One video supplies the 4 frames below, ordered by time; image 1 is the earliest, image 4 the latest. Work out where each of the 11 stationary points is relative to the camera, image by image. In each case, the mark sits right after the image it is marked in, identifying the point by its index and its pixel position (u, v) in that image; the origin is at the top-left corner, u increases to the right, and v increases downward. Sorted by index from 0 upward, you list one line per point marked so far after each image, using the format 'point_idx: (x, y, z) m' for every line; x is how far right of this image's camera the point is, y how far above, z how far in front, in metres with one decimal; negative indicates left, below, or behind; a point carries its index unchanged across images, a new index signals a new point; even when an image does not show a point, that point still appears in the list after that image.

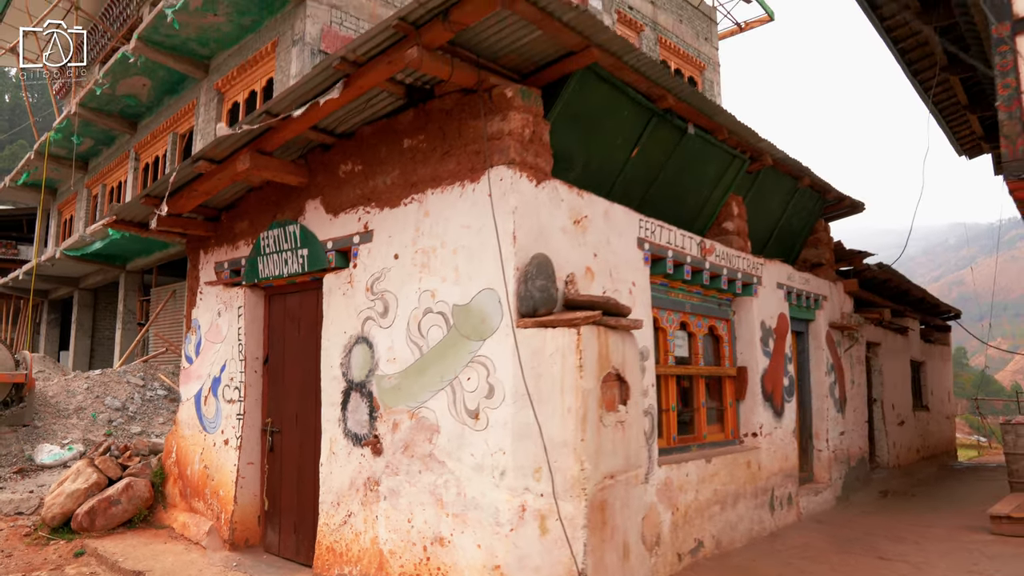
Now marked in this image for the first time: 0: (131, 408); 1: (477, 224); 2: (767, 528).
0: (-5.2, -1.6, +11.3) m
1: (-0.2, +0.4, +5.0) m
2: (+2.3, -2.2, +7.6) m
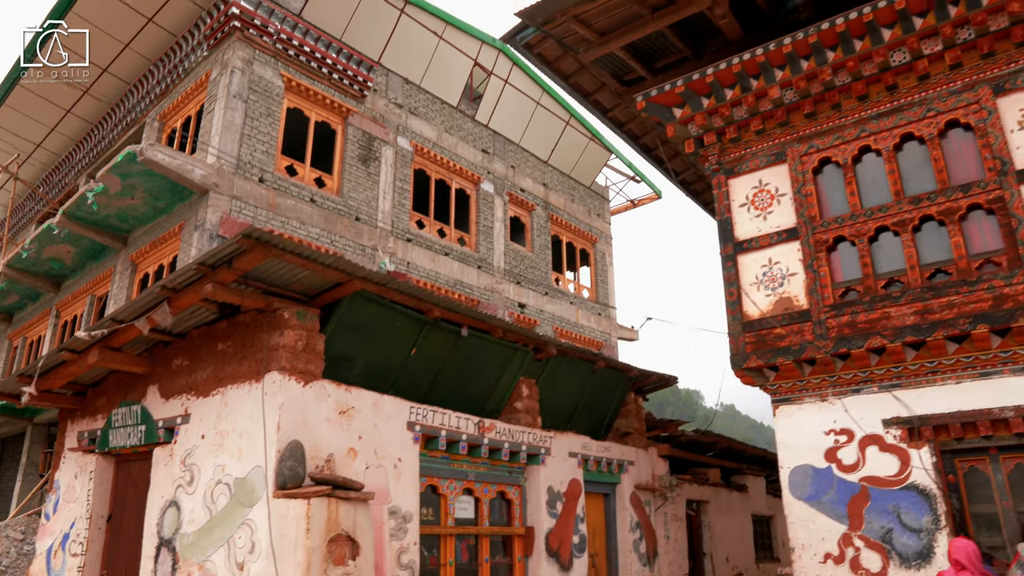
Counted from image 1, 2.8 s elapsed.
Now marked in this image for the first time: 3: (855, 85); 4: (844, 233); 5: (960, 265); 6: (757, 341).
0: (-7.4, -4.0, +12.1) m
1: (-2.0, -1.0, +6.5) m
2: (+0.4, -4.0, +8.8) m
3: (+3.6, +2.1, +8.7) m
4: (+3.4, +0.6, +8.5) m
5: (+4.2, +0.2, +7.7) m
6: (+2.6, -0.6, +8.8) m
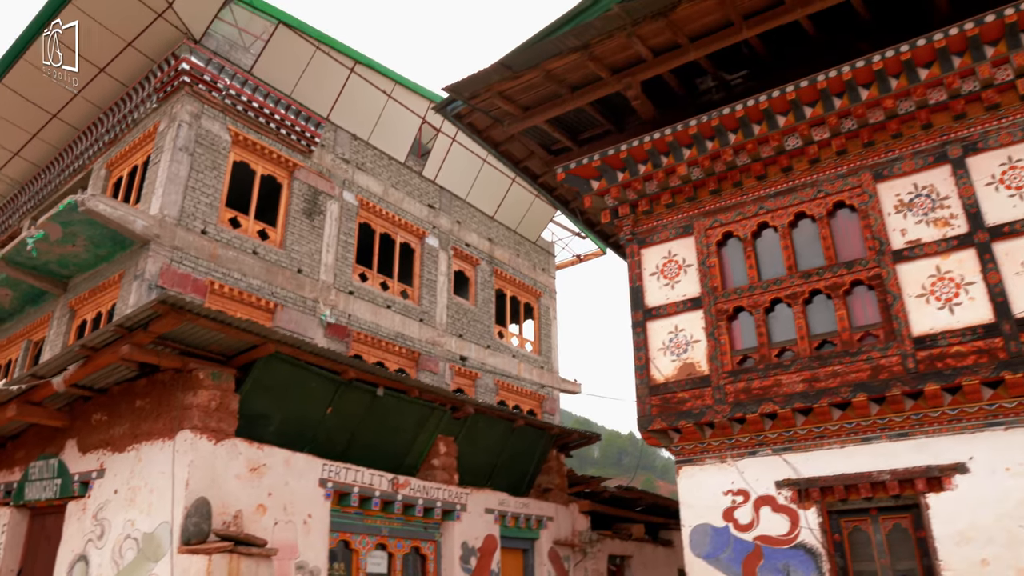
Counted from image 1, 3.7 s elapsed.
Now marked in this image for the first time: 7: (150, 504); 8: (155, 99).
0: (-8.5, -4.7, +11.9) m
1: (-2.8, -1.5, +6.8) m
2: (-0.6, -4.7, +8.9) m
3: (+2.7, +1.4, +9.4) m
4: (+2.5, -0.2, +9.1) m
5: (+3.3, -0.5, +8.3) m
6: (+1.7, -1.3, +9.3) m
7: (-2.9, -1.8, +6.7) m
8: (-7.2, +3.8, +16.7) m
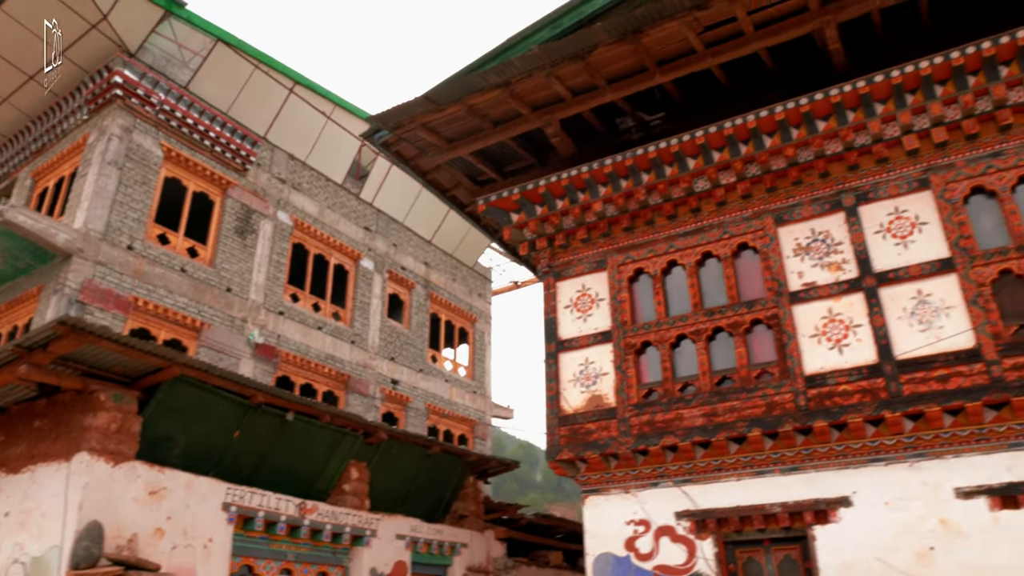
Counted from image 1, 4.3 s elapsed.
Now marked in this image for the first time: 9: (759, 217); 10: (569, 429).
0: (-9.7, -4.8, +11.4) m
1: (-3.6, -1.7, +6.7) m
2: (-1.7, -5.0, +8.9) m
3: (+1.8, +1.0, +9.7) m
4: (+1.6, -0.6, +9.4) m
5: (+2.4, -0.9, +8.6) m
6: (+0.7, -1.7, +9.5) m
7: (-3.8, -1.9, +6.7) m
8: (-8.5, +3.5, +16.5) m
9: (+2.7, +0.8, +9.2) m
10: (+0.7, -1.6, +9.6) m
